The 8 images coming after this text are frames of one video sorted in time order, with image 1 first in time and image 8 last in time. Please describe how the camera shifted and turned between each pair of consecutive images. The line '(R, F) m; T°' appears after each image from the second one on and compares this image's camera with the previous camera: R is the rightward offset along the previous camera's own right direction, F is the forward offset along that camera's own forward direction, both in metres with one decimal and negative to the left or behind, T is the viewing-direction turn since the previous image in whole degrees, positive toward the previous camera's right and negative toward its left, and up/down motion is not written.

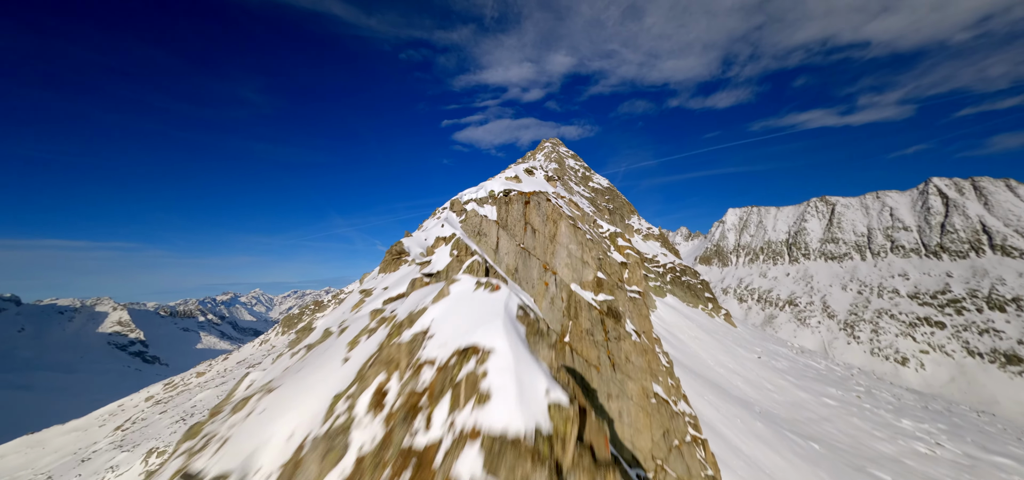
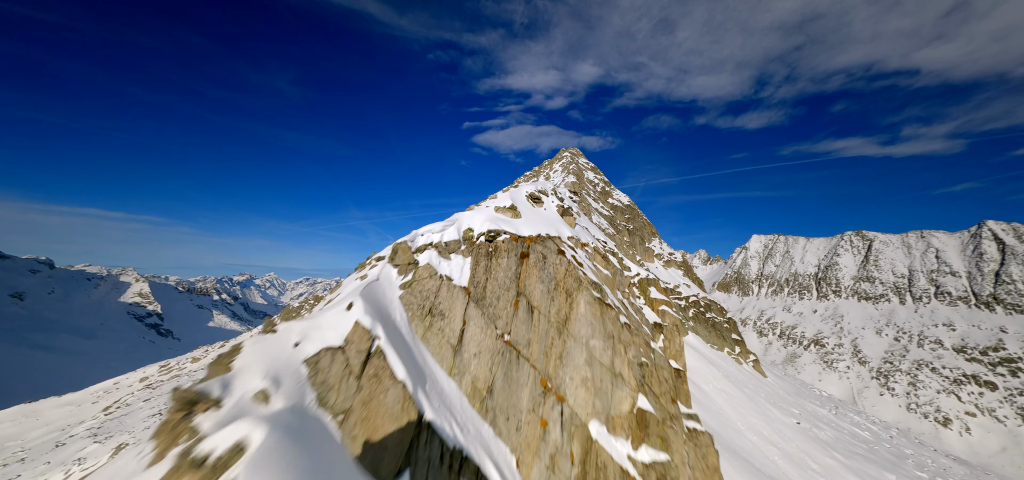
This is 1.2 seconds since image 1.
(+0.5, +4.3) m; -3°
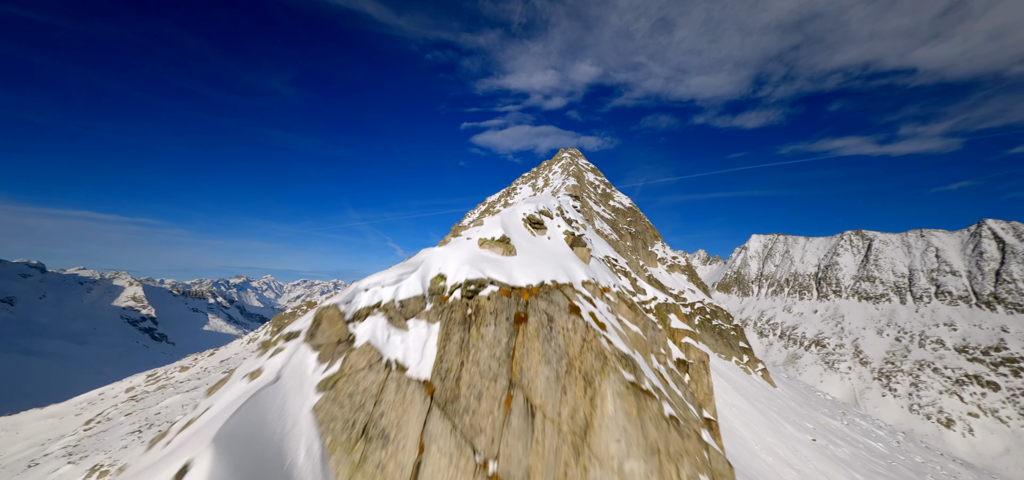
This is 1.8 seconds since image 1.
(+0.1, +2.1) m; 0°
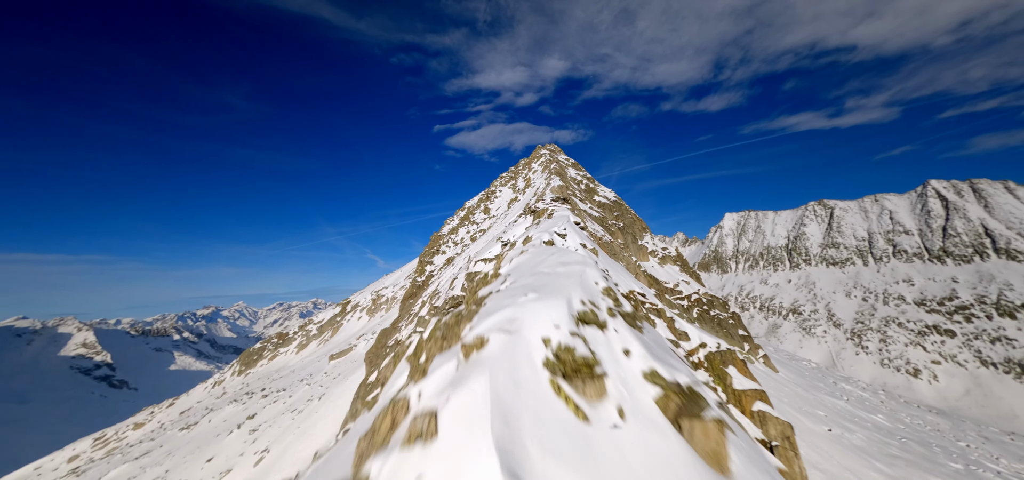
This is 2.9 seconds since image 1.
(-0.1, +3.5) m; +3°
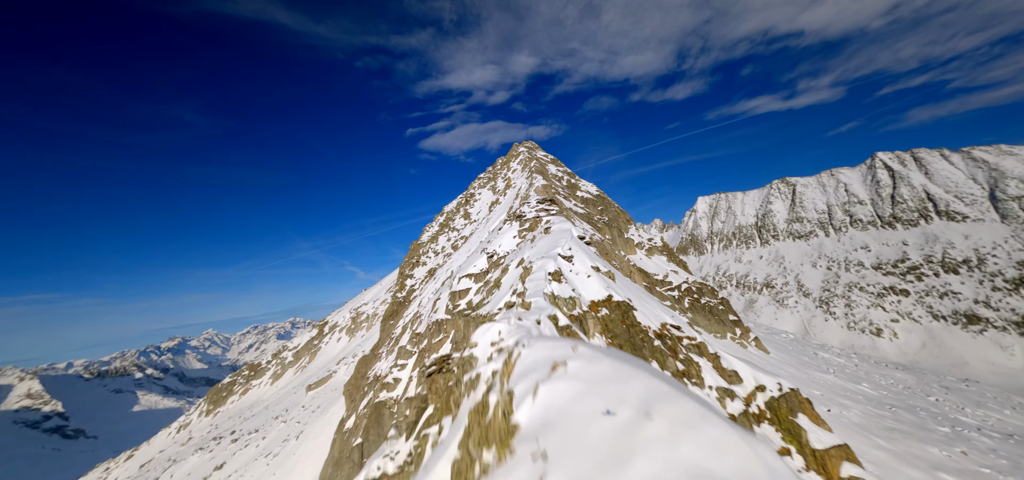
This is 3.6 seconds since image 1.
(-0.3, +2.2) m; +4°
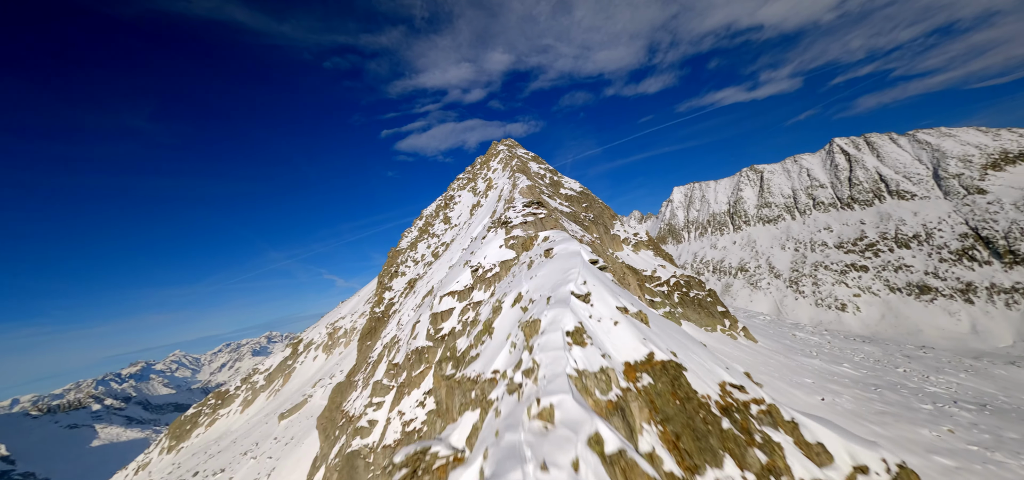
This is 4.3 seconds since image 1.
(-0.1, +2.3) m; +3°
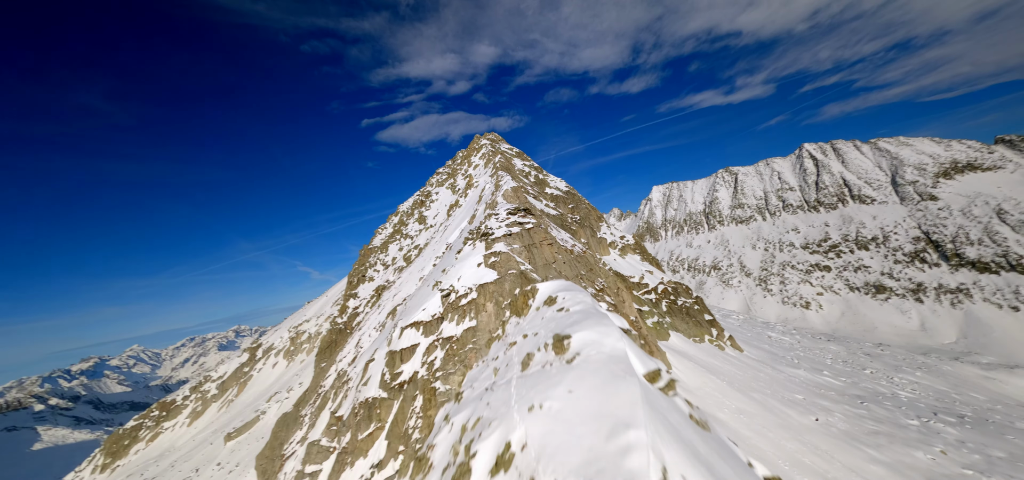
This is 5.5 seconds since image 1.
(+0.3, +4.0) m; +4°
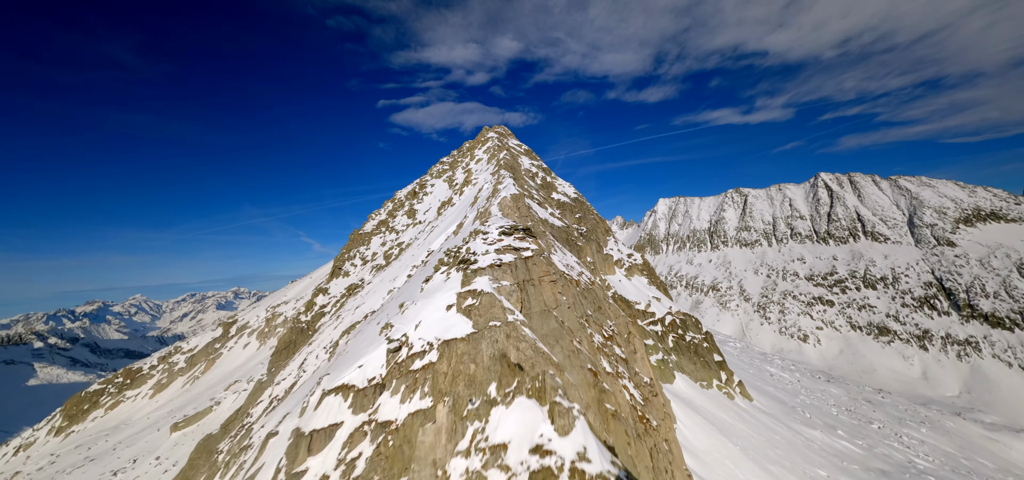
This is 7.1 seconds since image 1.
(+0.4, +5.3) m; 0°
